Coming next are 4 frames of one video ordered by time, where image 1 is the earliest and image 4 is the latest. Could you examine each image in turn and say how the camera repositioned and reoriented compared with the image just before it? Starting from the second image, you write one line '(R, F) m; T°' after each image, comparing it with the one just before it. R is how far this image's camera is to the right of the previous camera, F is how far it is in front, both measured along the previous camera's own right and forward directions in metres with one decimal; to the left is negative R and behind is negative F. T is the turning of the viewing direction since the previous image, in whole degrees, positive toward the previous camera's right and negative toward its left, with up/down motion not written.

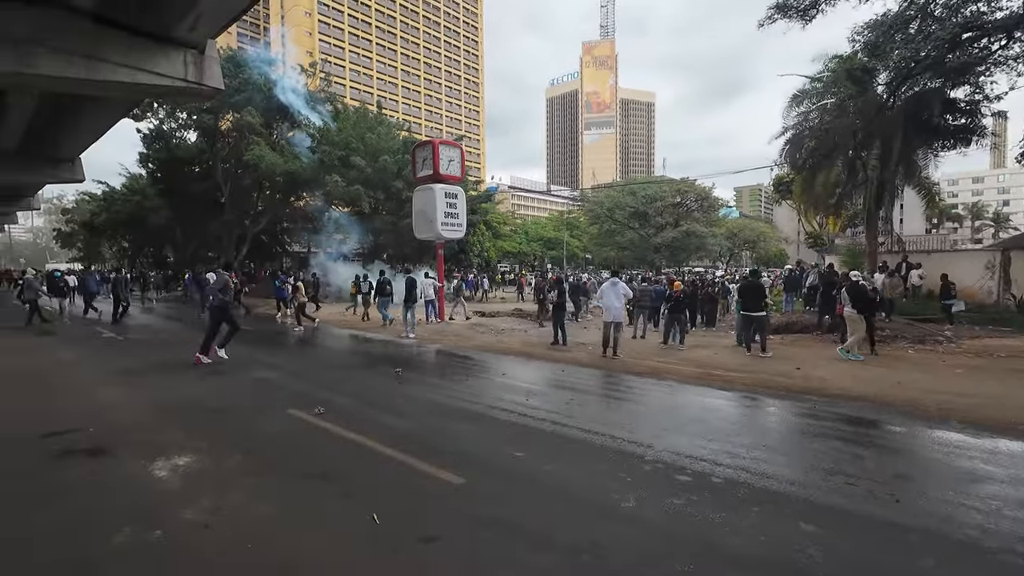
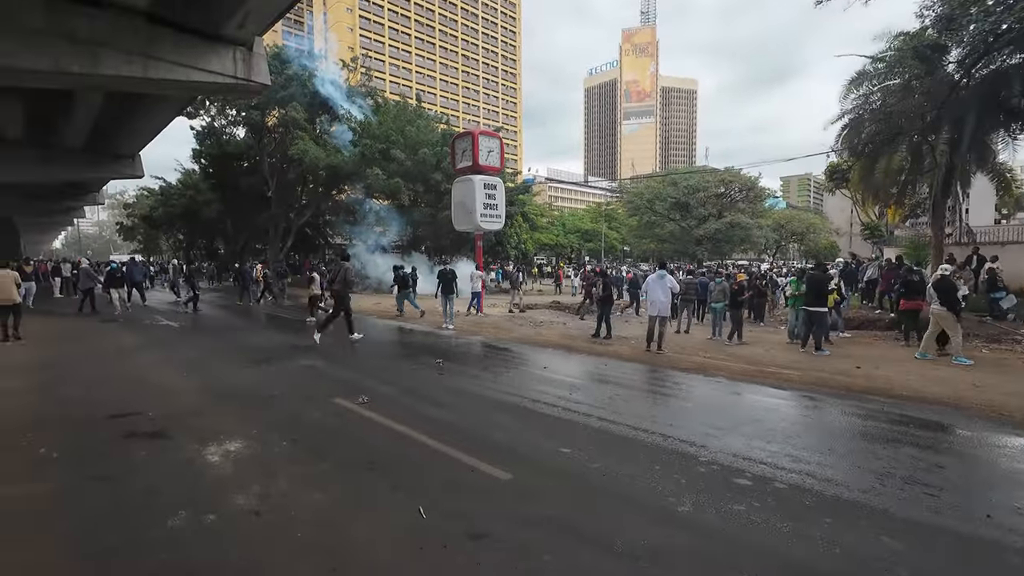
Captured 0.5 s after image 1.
(-0.1, +0.2) m; -4°
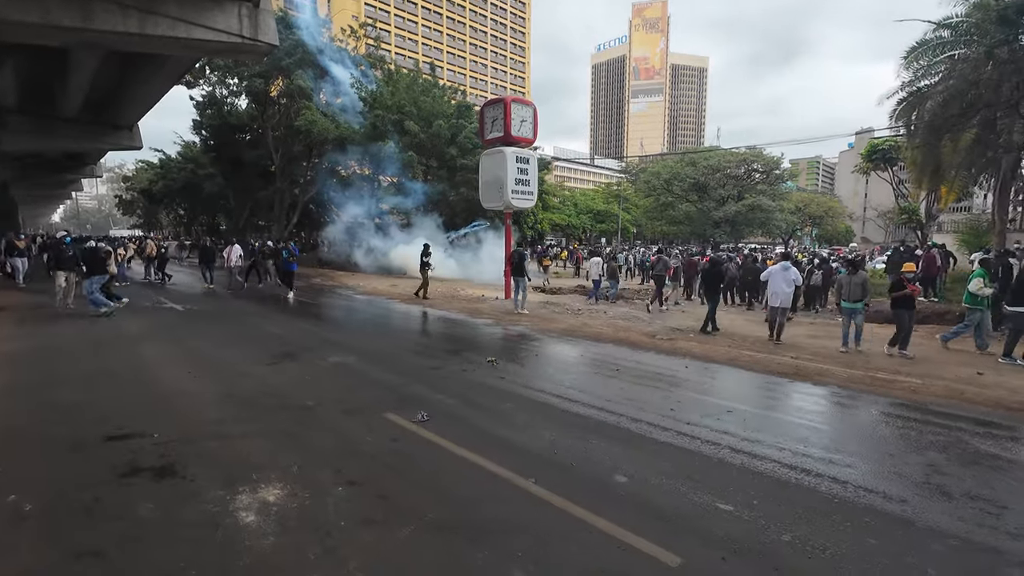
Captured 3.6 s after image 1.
(-1.0, +1.3) m; 0°
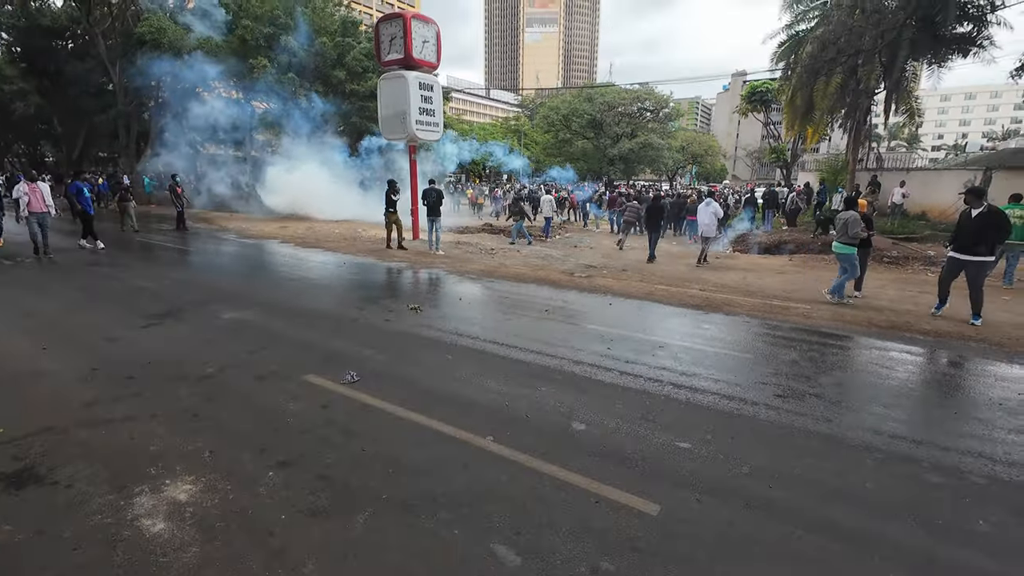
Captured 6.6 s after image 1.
(-0.4, +0.5) m; +12°
